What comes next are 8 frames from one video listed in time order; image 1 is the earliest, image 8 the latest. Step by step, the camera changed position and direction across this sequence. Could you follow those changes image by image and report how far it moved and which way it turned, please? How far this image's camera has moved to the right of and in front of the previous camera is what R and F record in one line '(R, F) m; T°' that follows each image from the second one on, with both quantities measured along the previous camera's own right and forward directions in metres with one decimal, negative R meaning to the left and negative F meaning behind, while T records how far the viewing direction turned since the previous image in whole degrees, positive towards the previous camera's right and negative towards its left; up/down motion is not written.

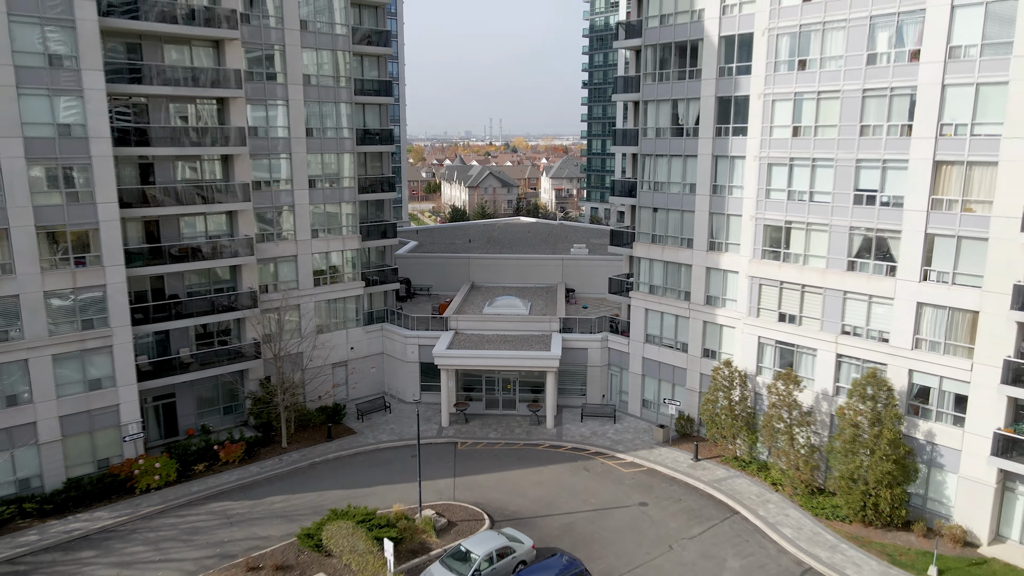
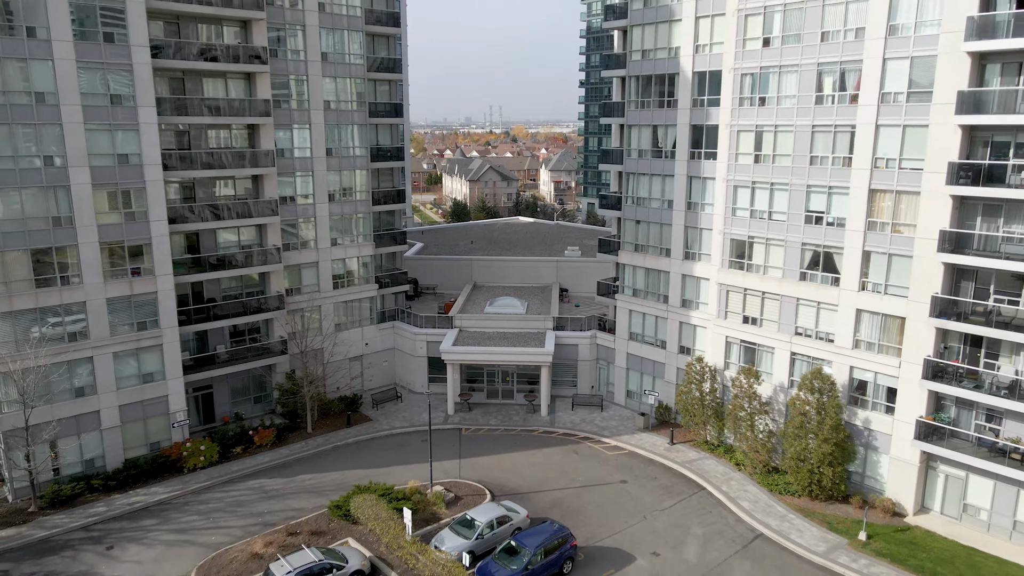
(+0.1, -3.8) m; 0°
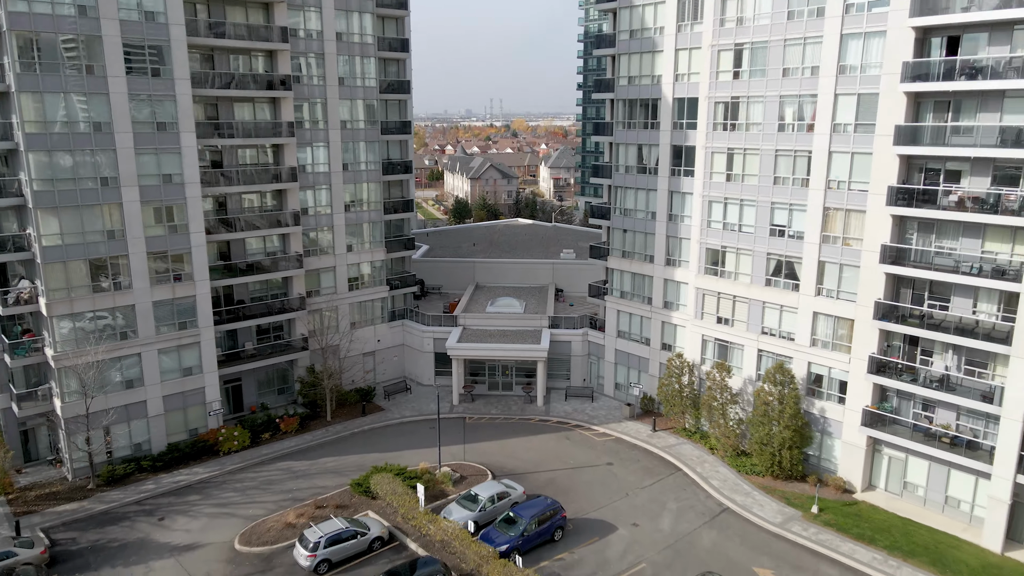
(+0.1, -3.7) m; 0°
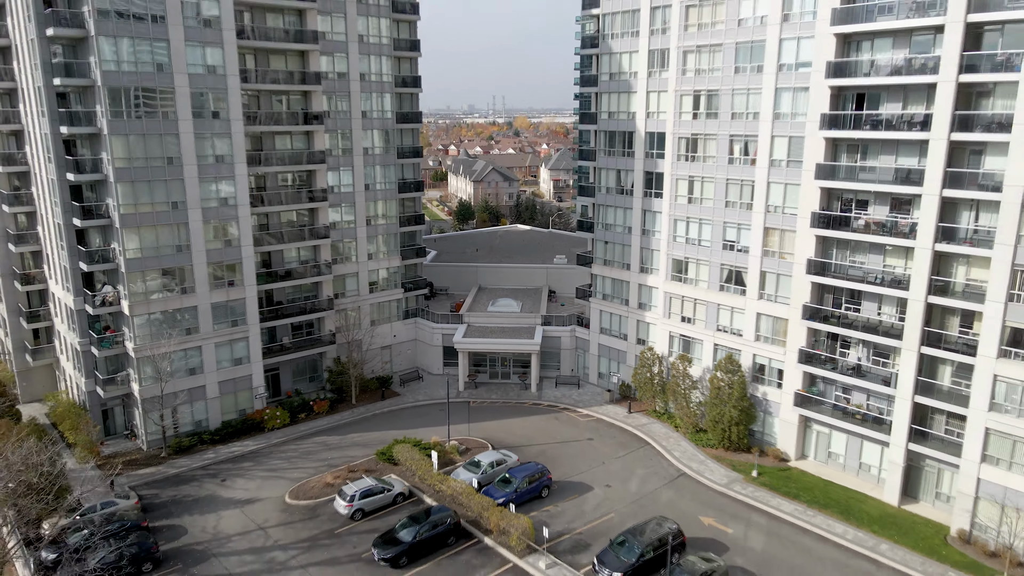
(+0.3, -6.5) m; 0°
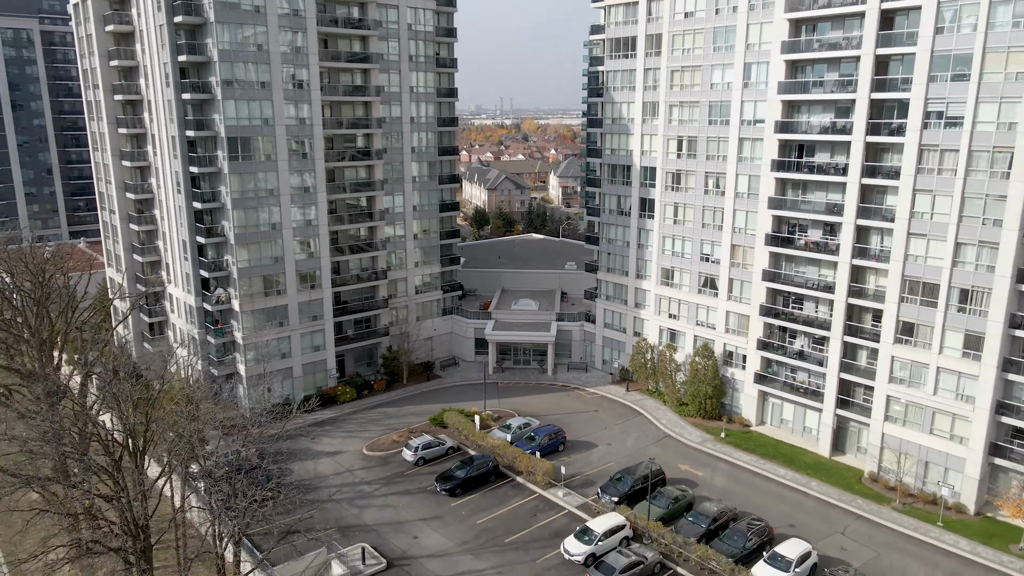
(-1.1, -10.4) m; -1°
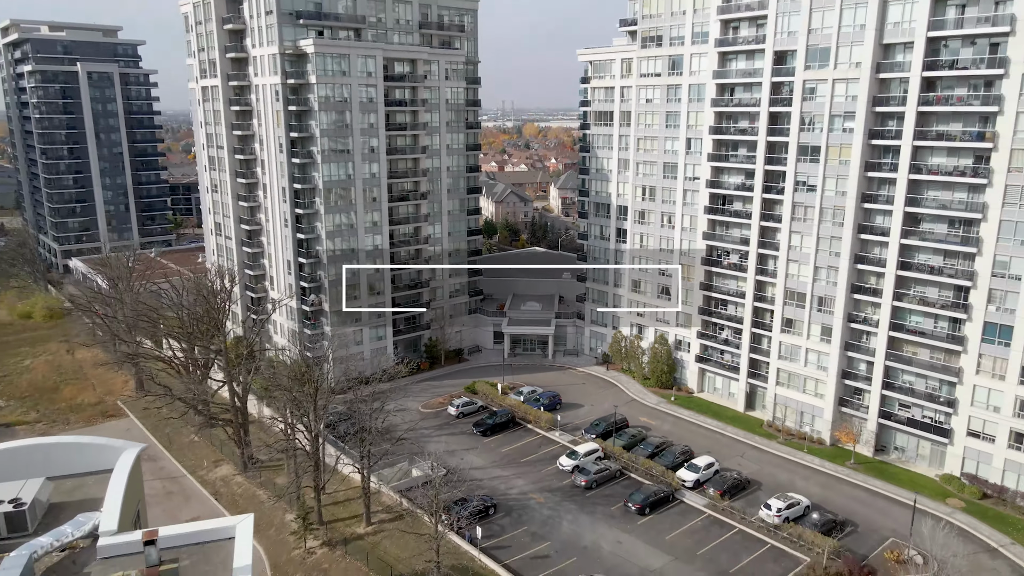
(-0.9, -18.7) m; 0°
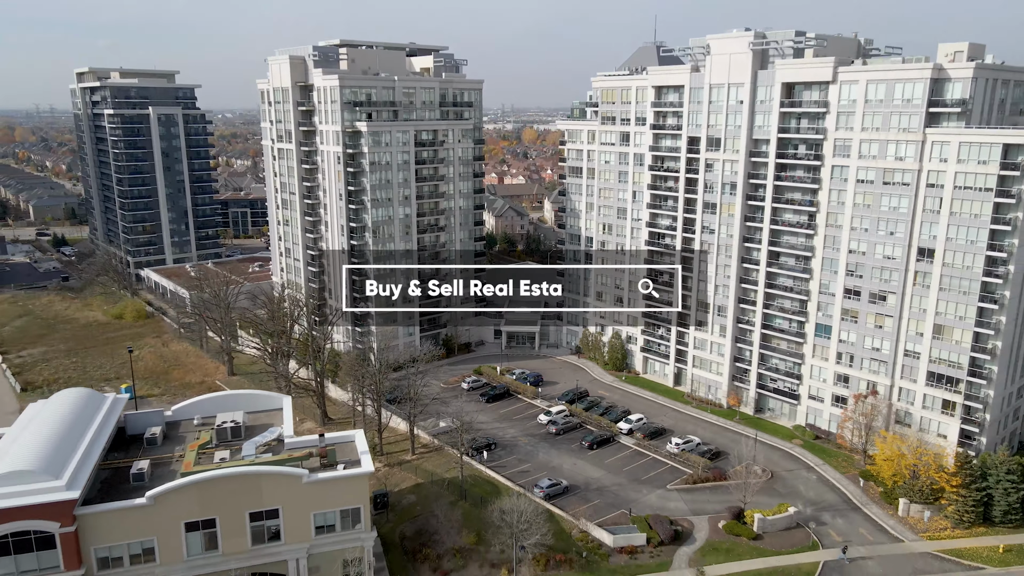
(+0.5, -24.5) m; 0°
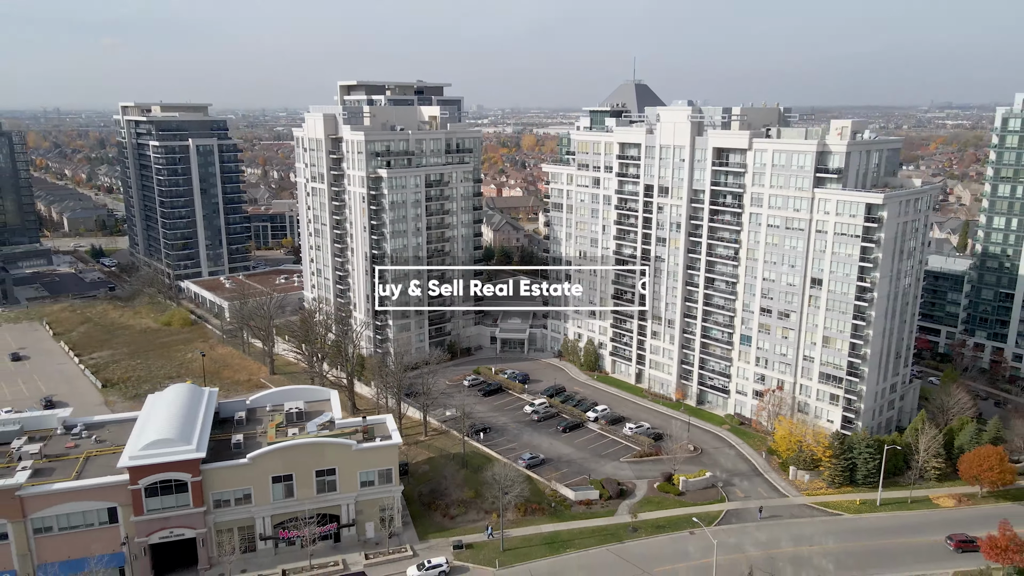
(+1.2, -19.9) m; 0°
